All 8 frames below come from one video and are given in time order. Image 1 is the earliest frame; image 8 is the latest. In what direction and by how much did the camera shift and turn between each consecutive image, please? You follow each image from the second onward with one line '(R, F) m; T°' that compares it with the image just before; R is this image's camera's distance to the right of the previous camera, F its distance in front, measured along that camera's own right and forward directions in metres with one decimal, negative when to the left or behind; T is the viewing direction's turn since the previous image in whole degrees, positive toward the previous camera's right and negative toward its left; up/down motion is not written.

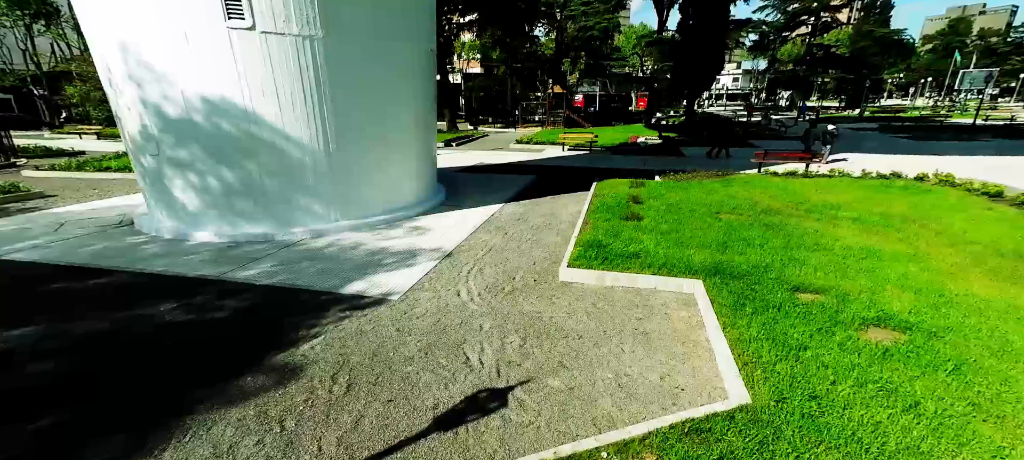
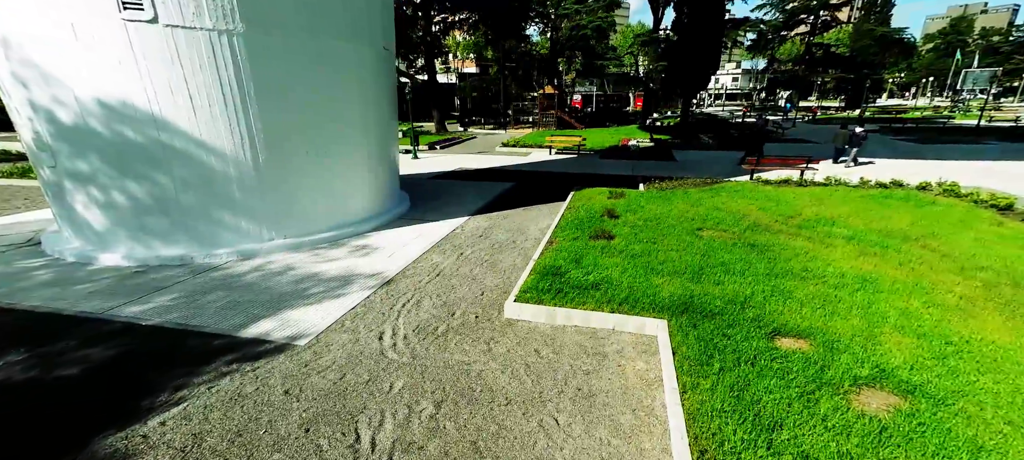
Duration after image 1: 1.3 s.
(+0.7, +0.8) m; 0°
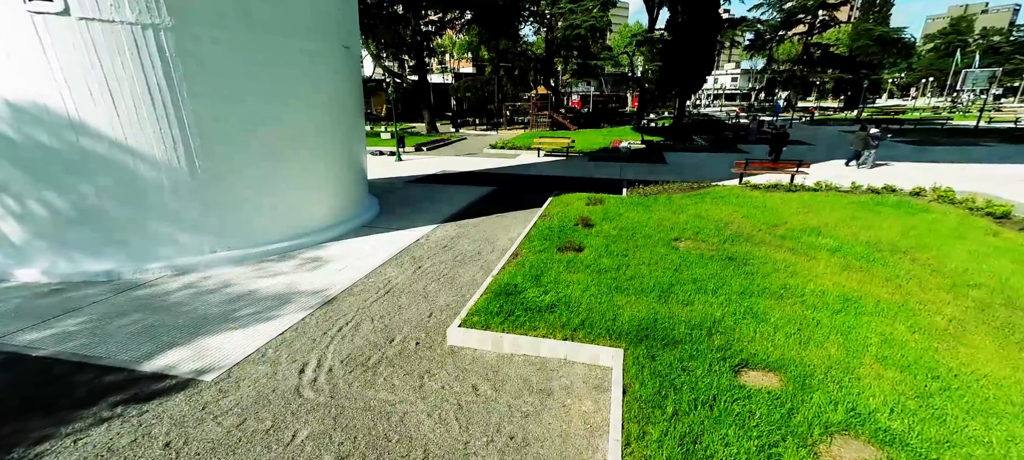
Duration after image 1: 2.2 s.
(+0.6, +0.5) m; 0°
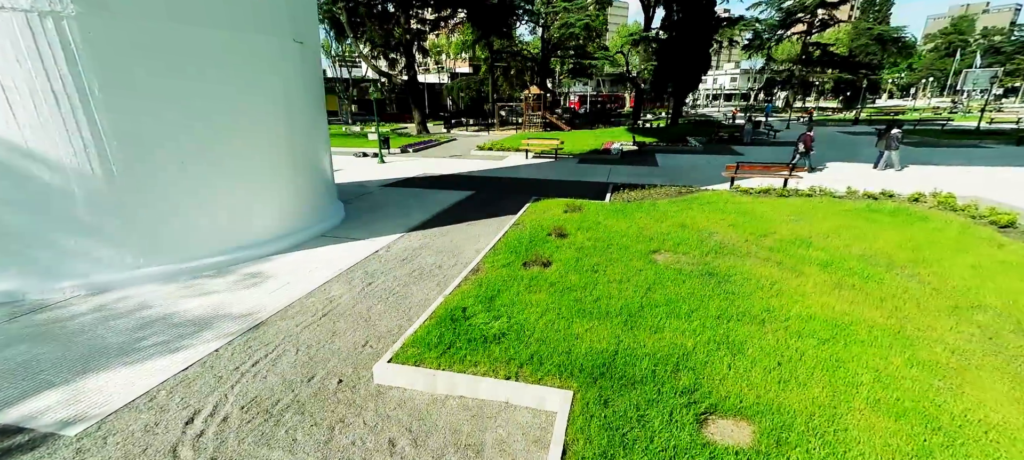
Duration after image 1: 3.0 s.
(+0.6, +0.6) m; 0°
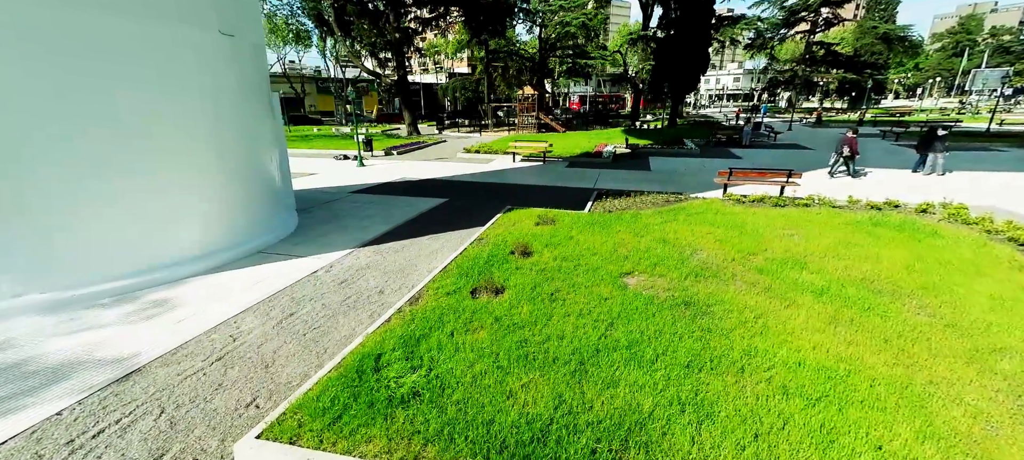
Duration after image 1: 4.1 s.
(+0.7, +0.8) m; 0°
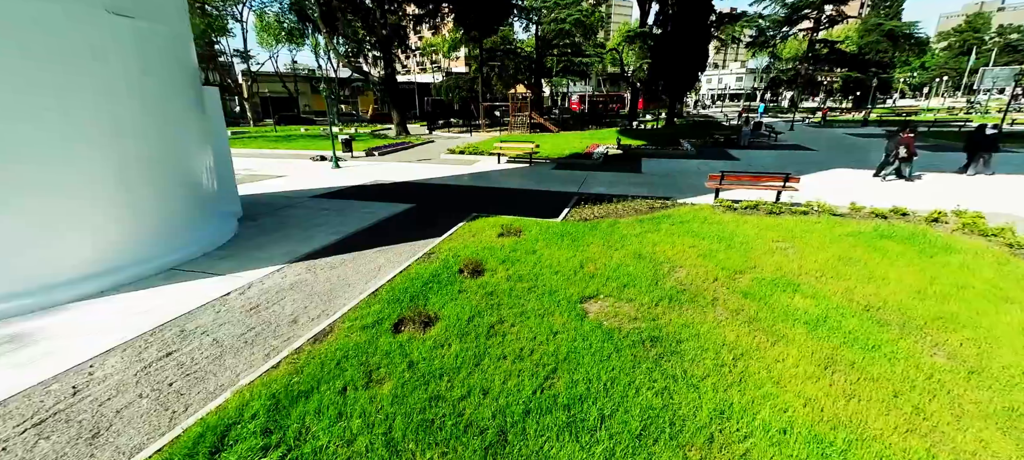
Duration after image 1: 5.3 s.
(+0.8, +0.9) m; 0°
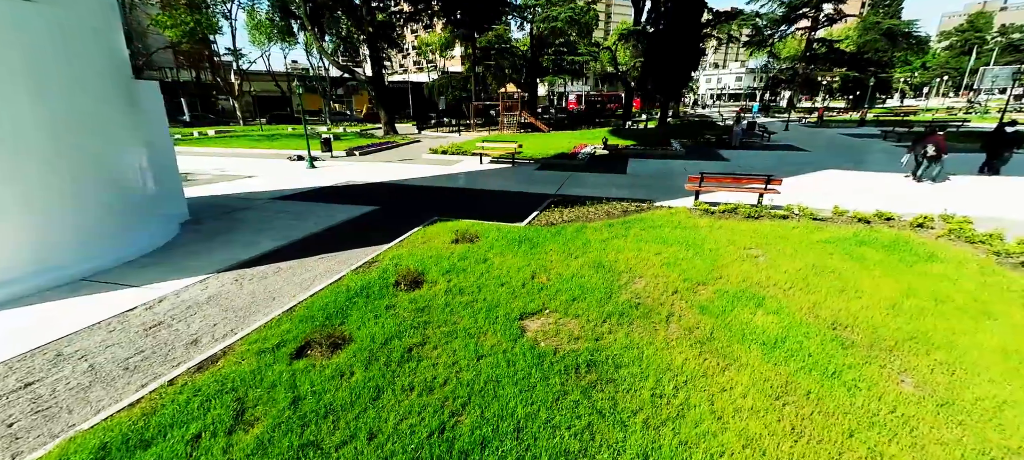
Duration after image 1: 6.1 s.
(+0.8, +0.5) m; 0°
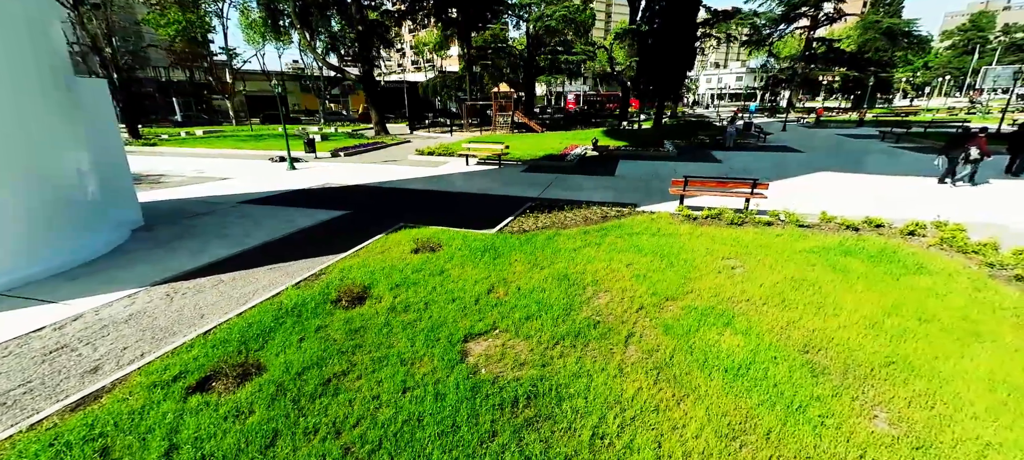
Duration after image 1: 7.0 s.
(+0.6, +0.4) m; 0°
